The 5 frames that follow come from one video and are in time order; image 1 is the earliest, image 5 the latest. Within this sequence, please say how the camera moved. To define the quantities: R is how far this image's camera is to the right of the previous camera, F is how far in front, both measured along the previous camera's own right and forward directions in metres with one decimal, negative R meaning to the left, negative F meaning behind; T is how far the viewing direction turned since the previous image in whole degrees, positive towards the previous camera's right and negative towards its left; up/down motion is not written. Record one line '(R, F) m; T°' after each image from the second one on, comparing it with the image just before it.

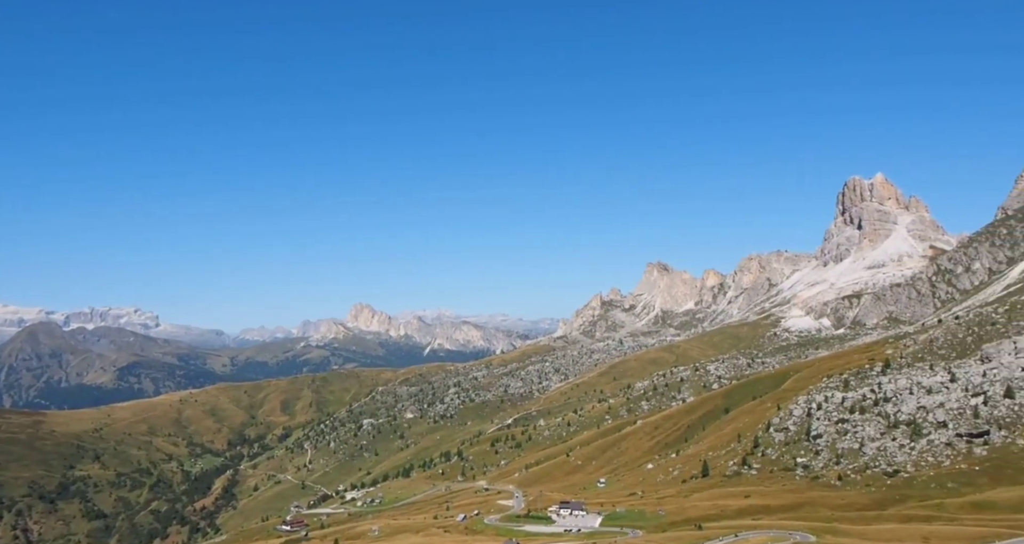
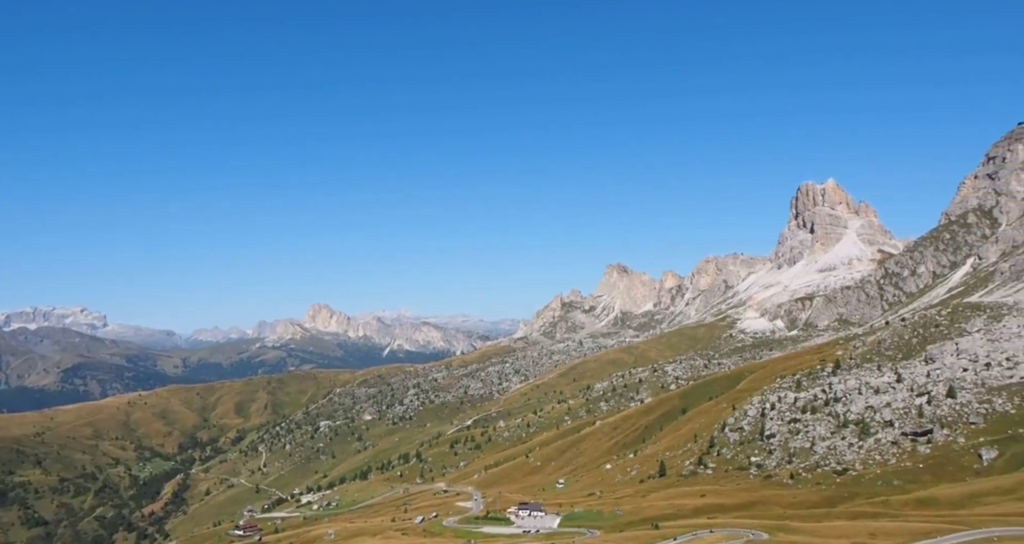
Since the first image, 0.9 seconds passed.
(+1.8, -2.8) m; +3°
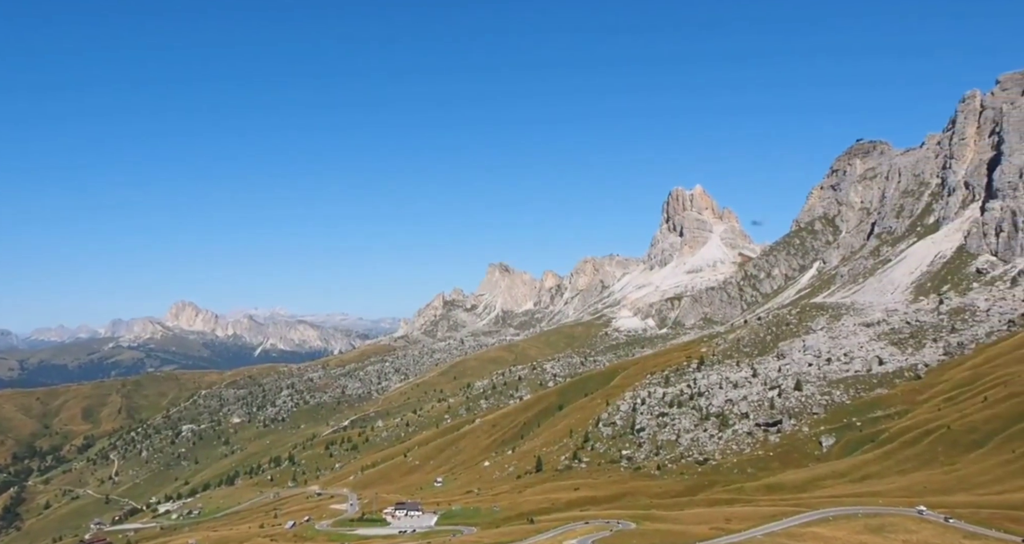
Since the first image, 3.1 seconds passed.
(+1.2, -11.4) m; +8°
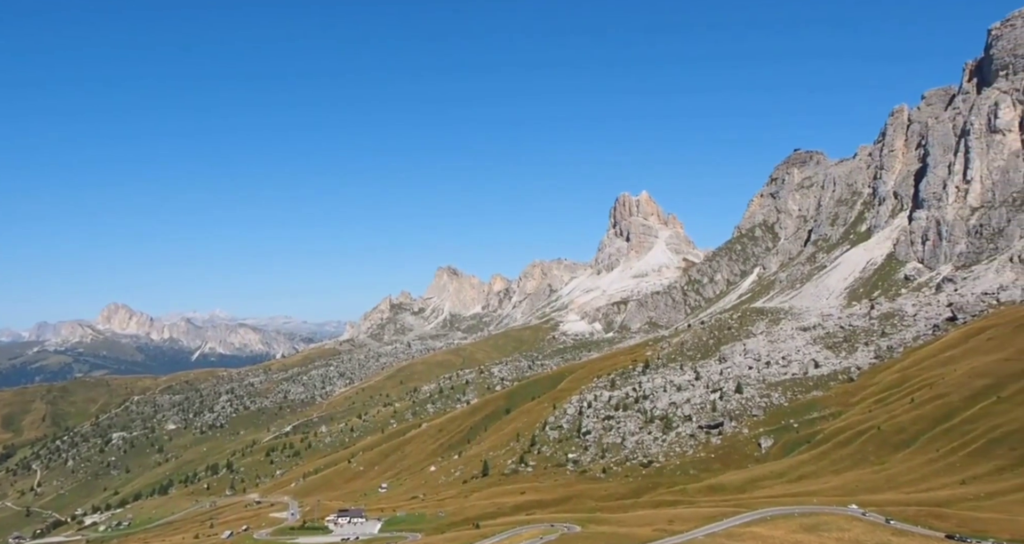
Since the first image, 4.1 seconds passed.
(+0.9, -2.8) m; +3°
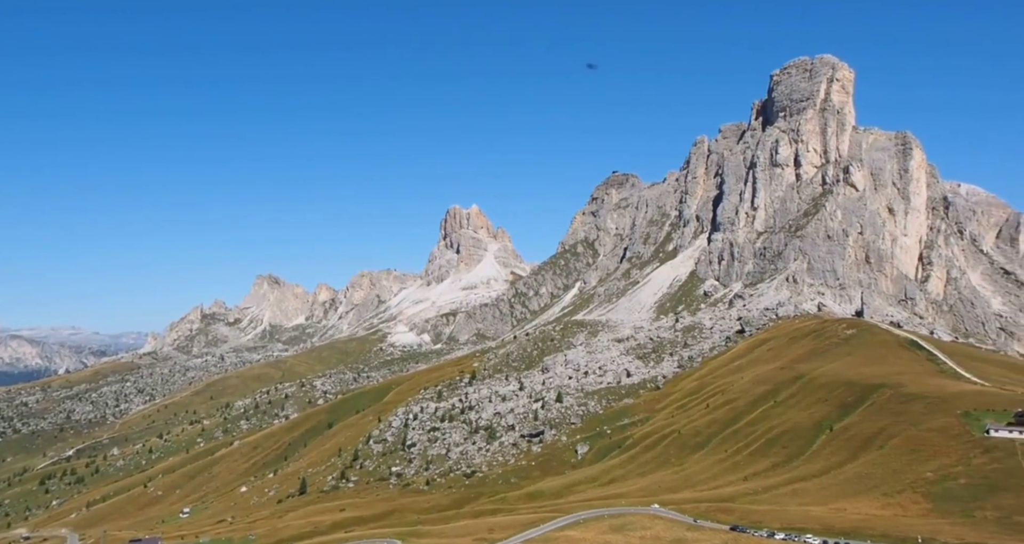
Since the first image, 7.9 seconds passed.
(+1.3, -7.4) m; +11°
